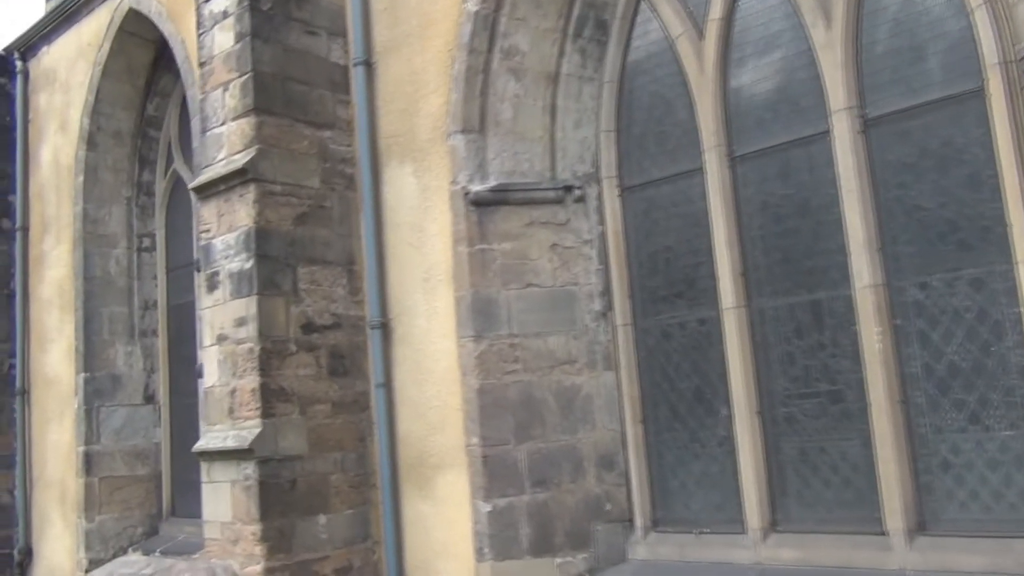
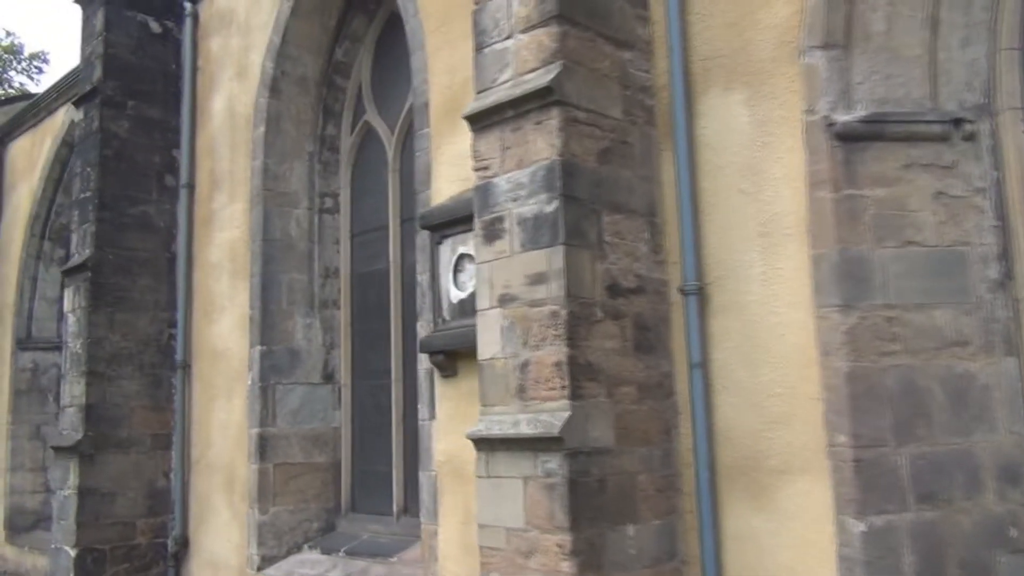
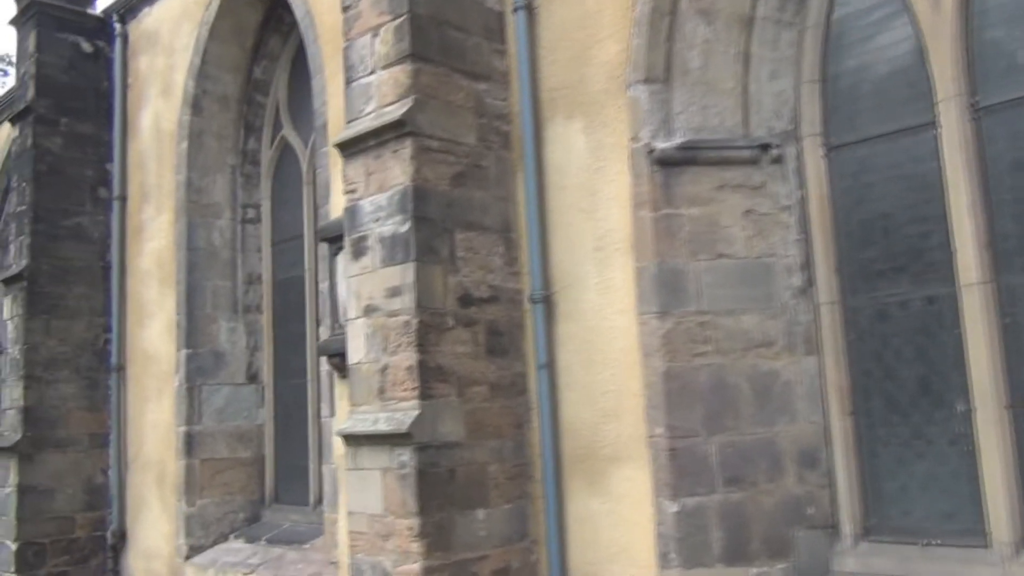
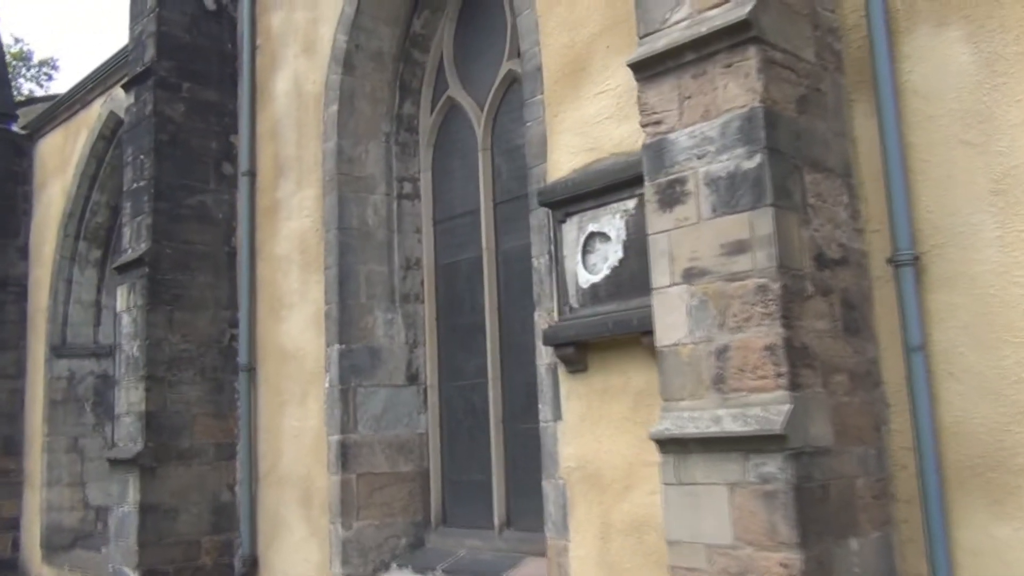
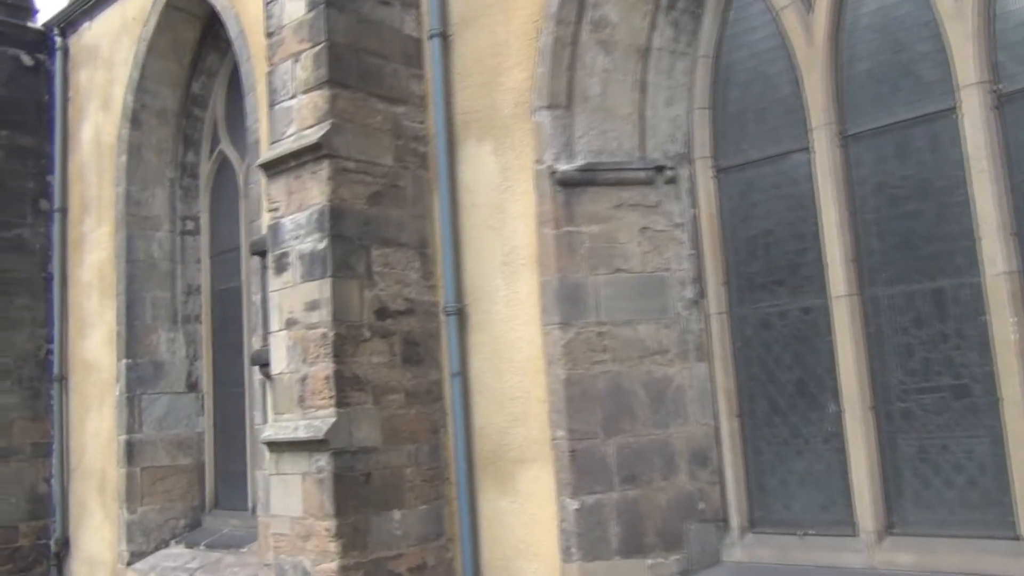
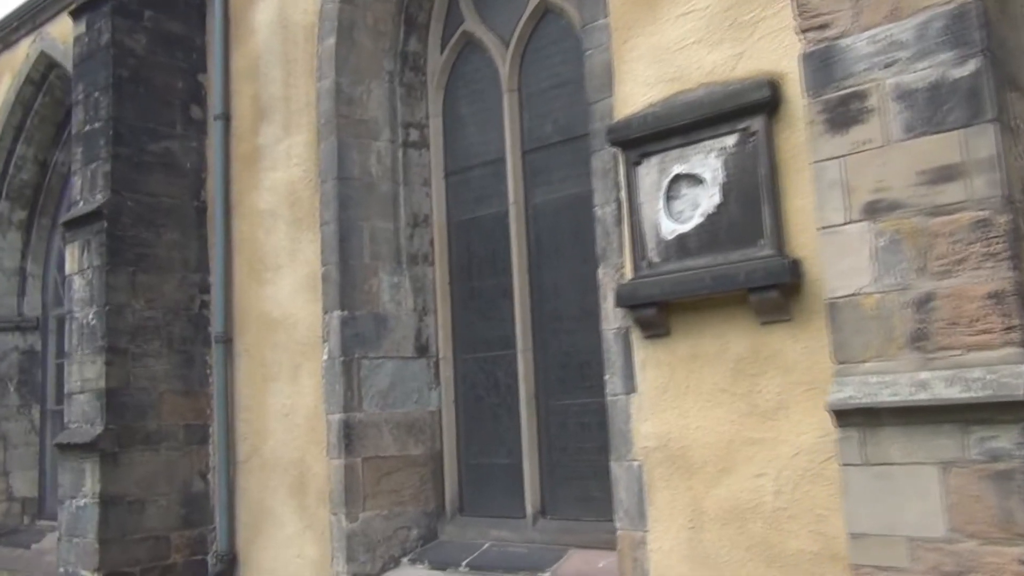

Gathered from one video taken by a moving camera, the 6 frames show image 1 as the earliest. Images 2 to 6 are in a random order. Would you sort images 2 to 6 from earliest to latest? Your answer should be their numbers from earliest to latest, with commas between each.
5, 3, 2, 4, 6
